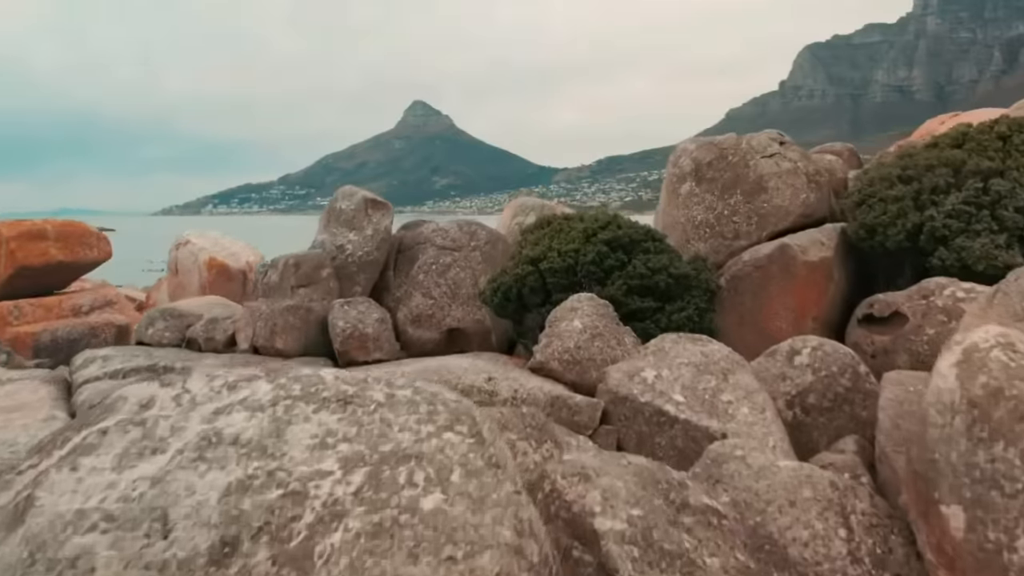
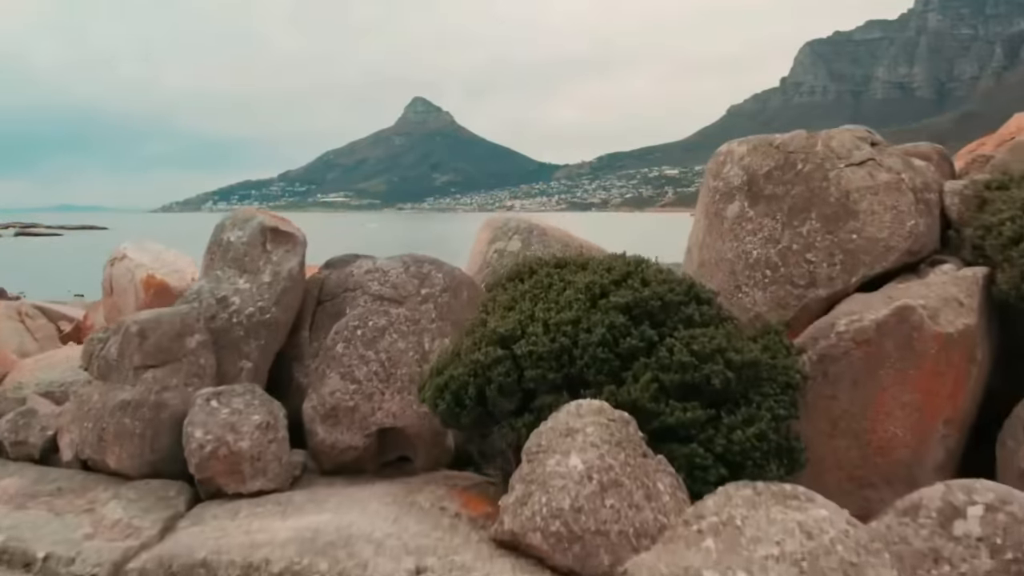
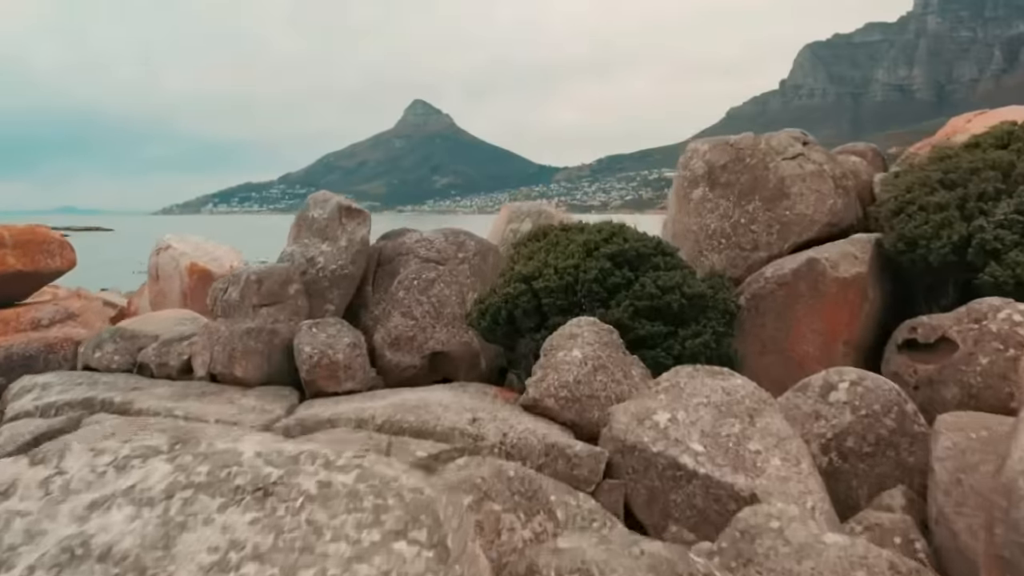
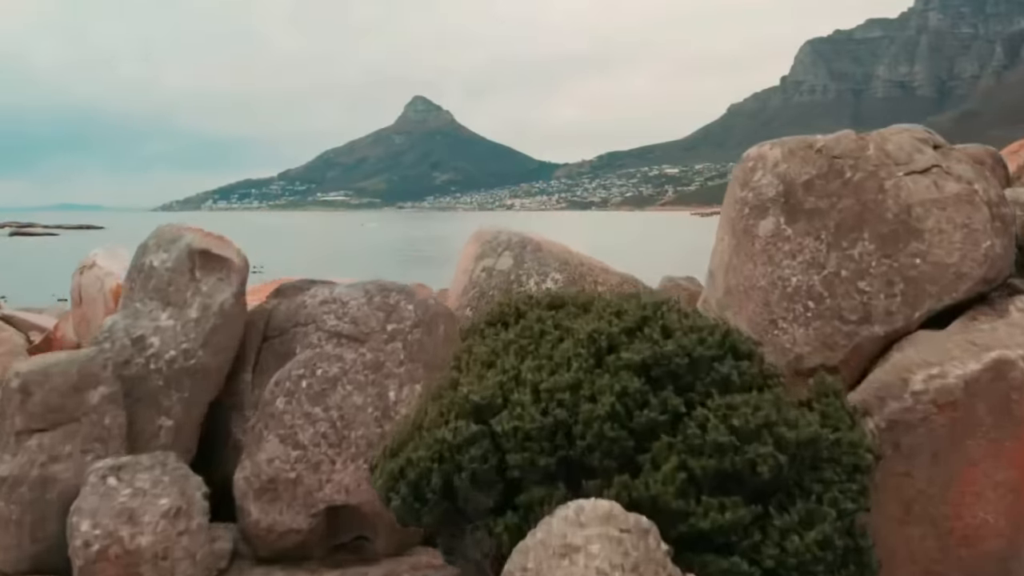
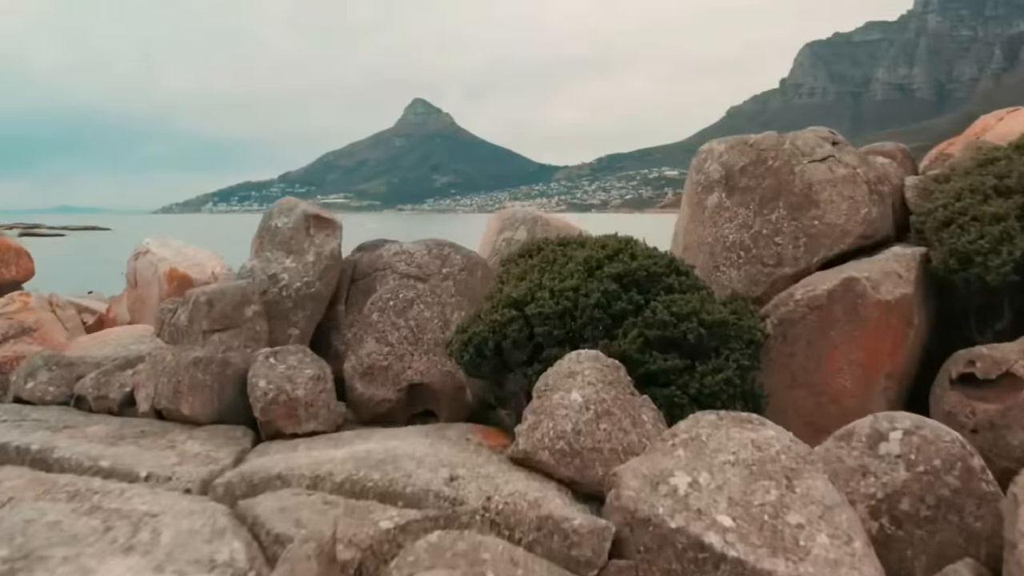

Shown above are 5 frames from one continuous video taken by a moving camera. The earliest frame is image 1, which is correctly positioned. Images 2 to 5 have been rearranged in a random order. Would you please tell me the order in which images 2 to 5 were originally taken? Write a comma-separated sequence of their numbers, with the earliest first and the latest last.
3, 5, 2, 4
